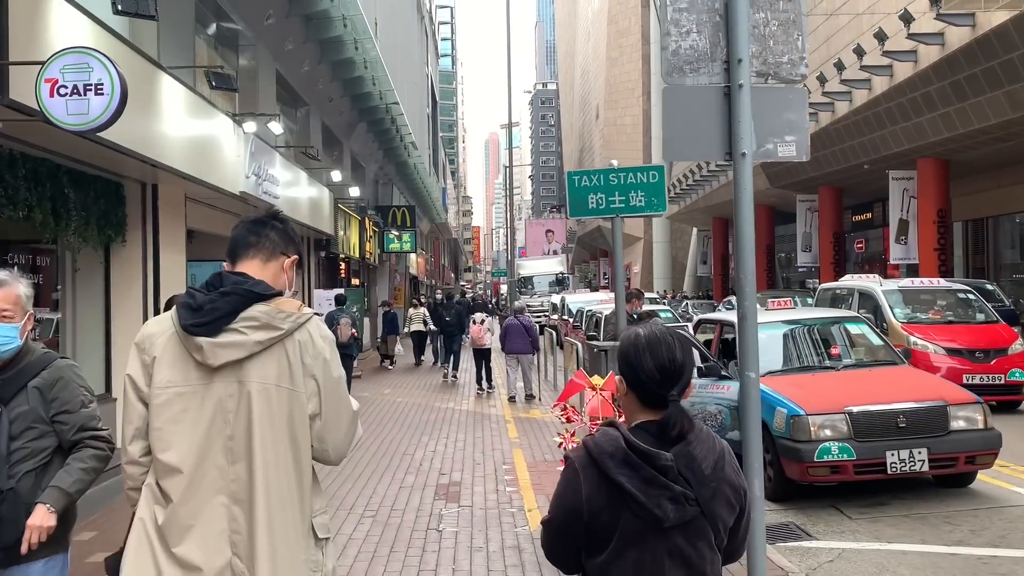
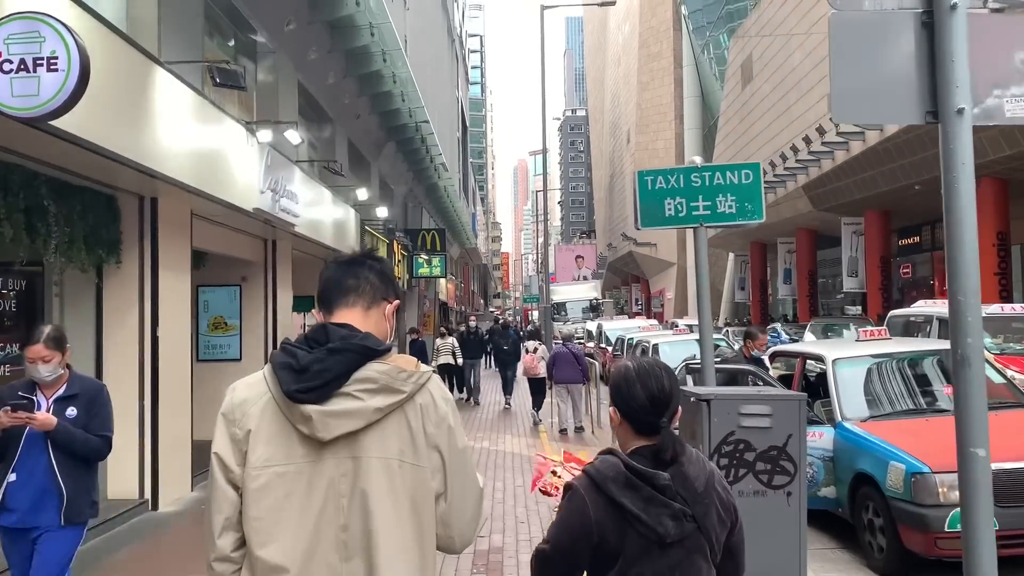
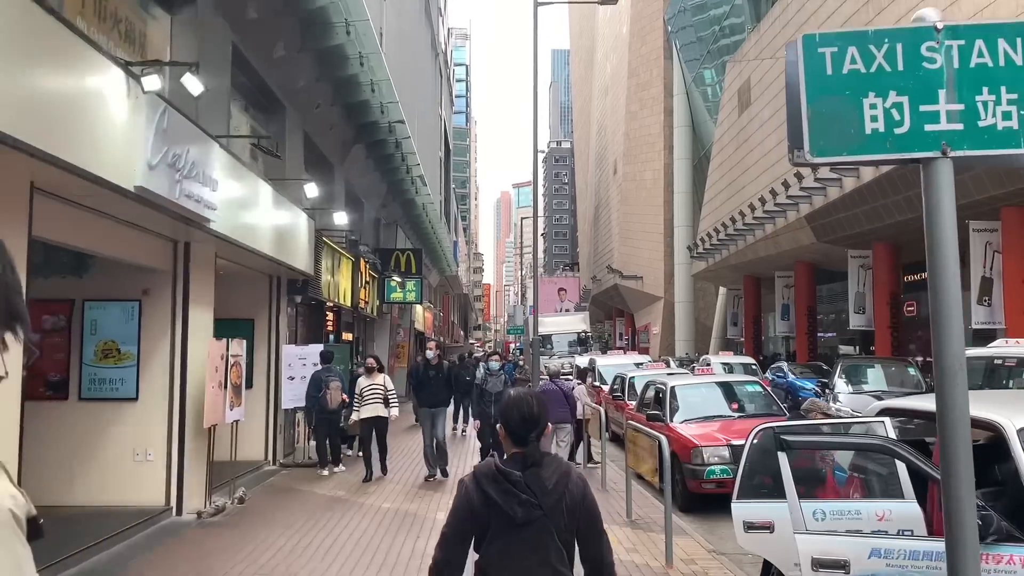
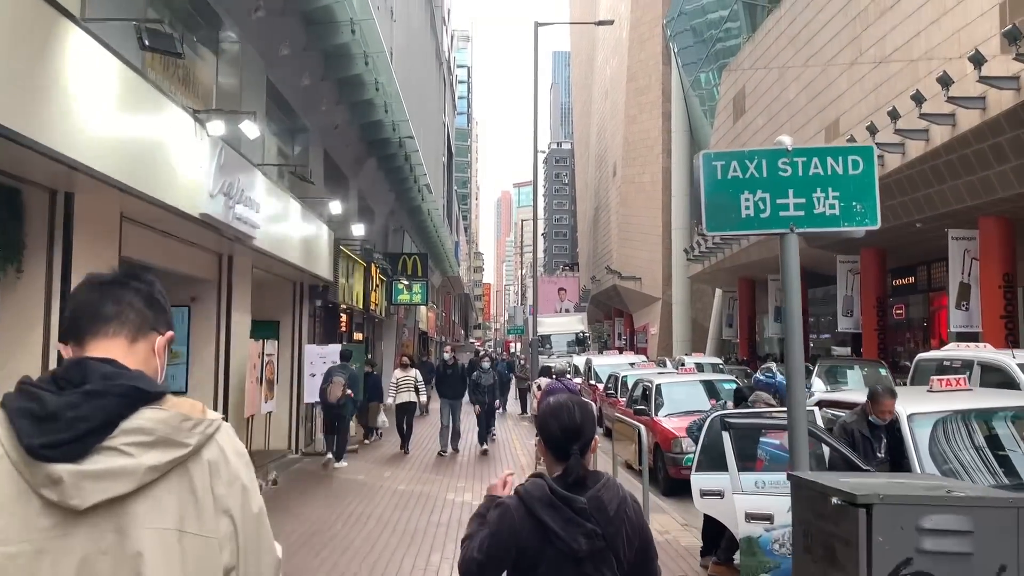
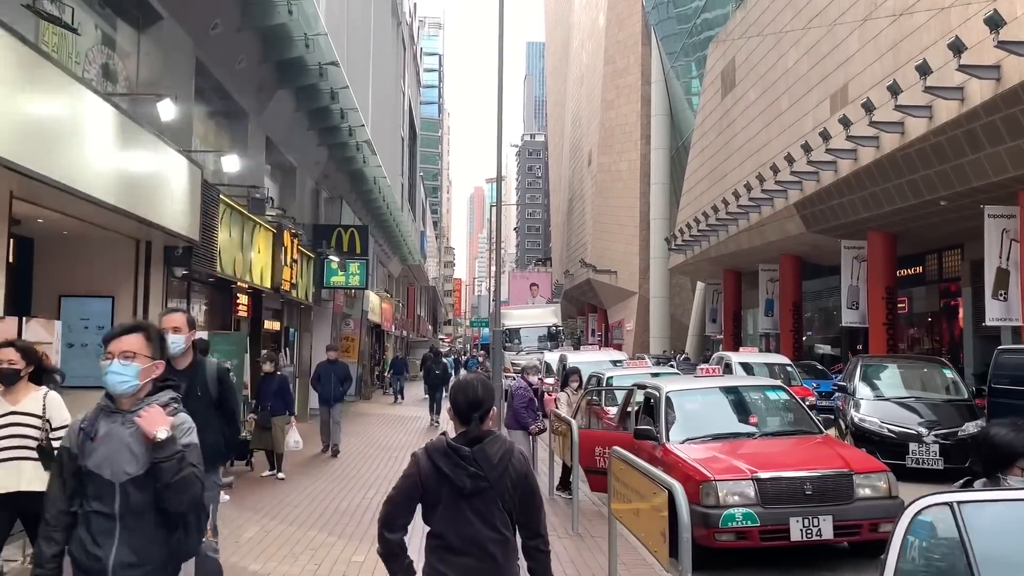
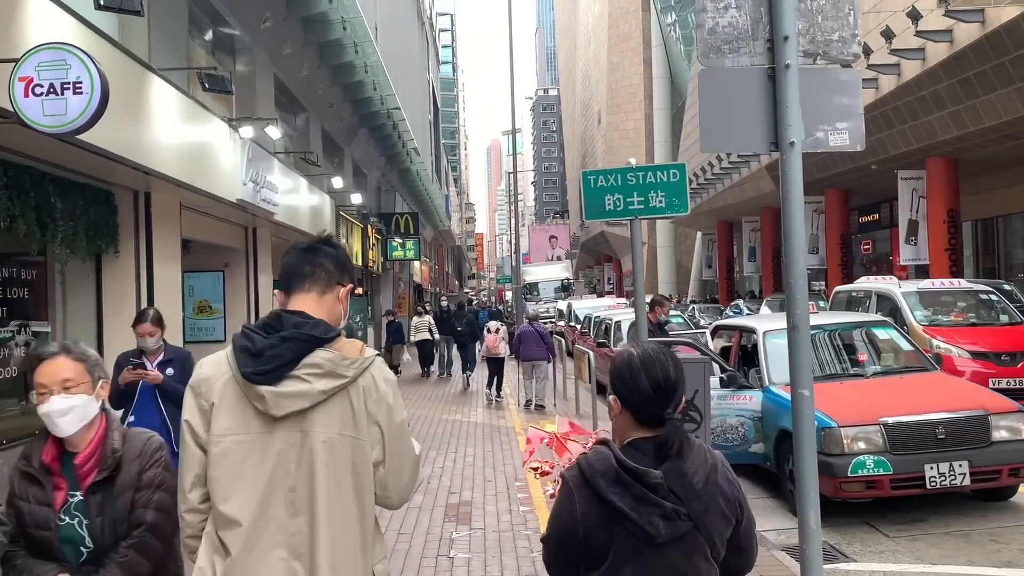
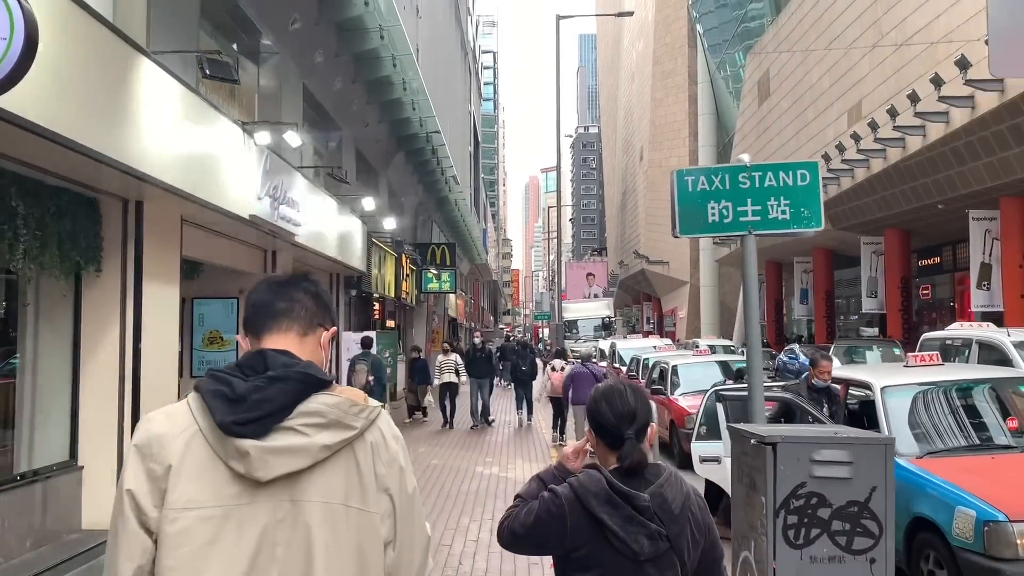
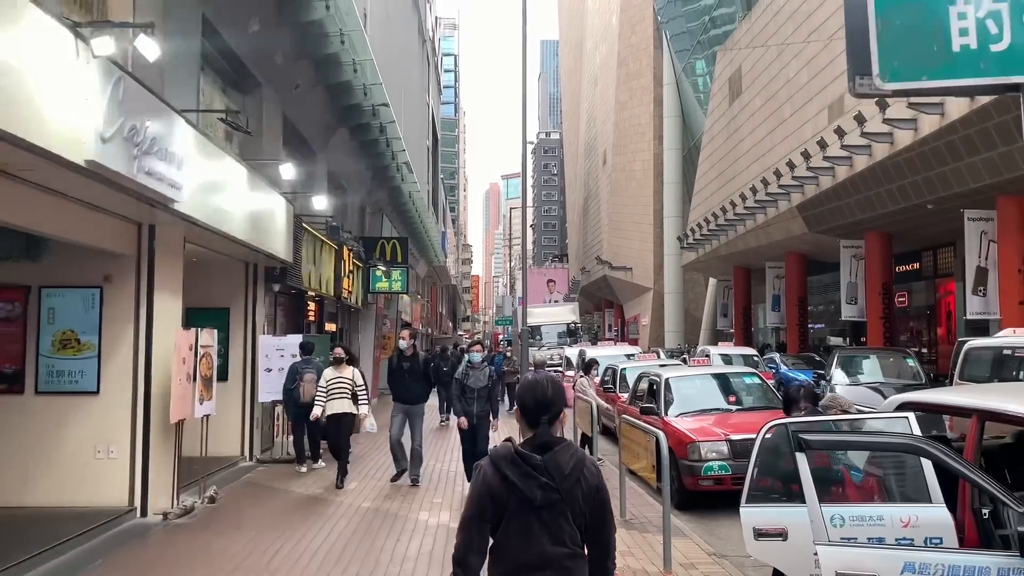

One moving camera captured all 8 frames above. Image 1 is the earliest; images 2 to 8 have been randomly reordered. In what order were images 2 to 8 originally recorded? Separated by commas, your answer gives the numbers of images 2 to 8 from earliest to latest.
6, 2, 7, 4, 3, 8, 5
